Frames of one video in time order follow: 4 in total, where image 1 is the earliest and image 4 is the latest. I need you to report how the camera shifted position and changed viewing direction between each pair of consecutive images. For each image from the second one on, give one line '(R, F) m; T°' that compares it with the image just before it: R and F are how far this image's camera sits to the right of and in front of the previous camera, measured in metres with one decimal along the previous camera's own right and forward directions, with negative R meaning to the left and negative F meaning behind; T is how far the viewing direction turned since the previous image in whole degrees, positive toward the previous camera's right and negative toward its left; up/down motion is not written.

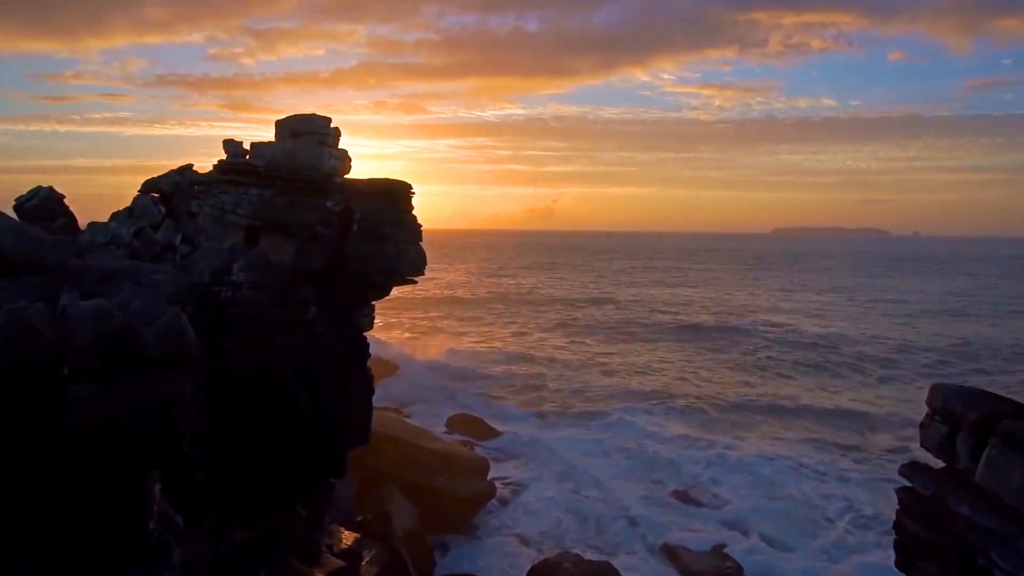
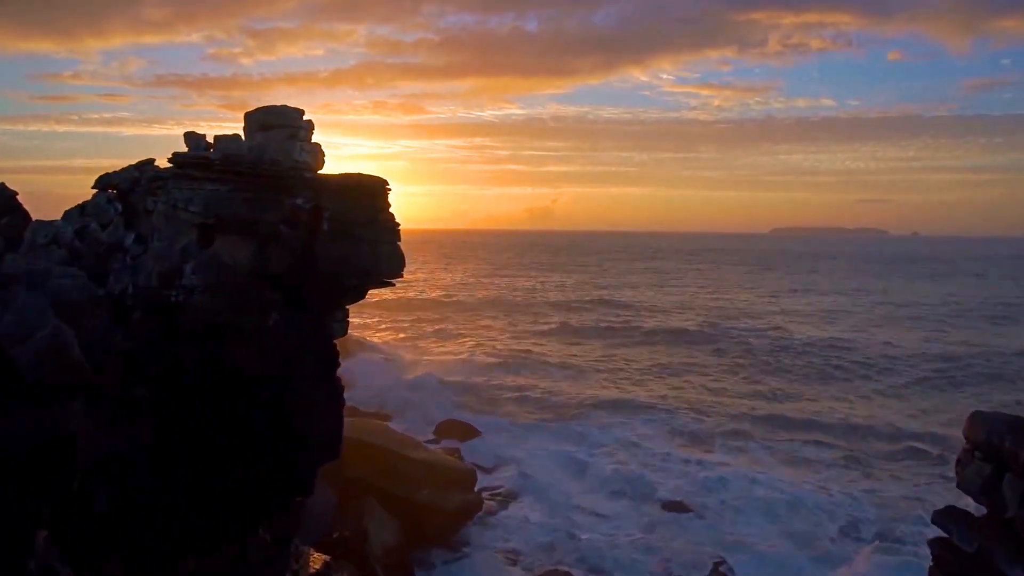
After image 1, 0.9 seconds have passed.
(+0.1, +0.8) m; 0°
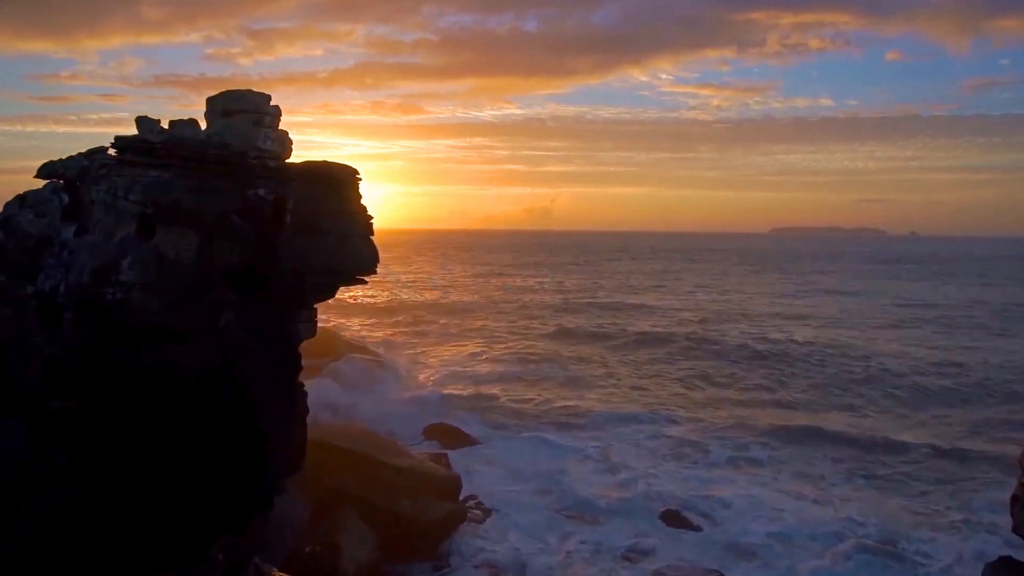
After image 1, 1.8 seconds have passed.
(+0.2, +0.7) m; 0°
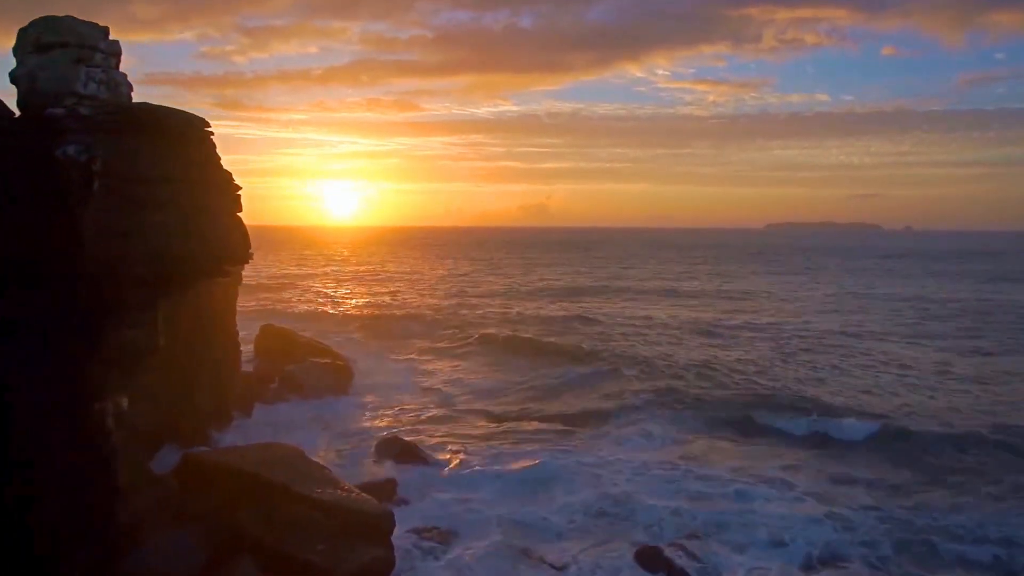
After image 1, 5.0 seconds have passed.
(+0.7, +2.3) m; 0°
